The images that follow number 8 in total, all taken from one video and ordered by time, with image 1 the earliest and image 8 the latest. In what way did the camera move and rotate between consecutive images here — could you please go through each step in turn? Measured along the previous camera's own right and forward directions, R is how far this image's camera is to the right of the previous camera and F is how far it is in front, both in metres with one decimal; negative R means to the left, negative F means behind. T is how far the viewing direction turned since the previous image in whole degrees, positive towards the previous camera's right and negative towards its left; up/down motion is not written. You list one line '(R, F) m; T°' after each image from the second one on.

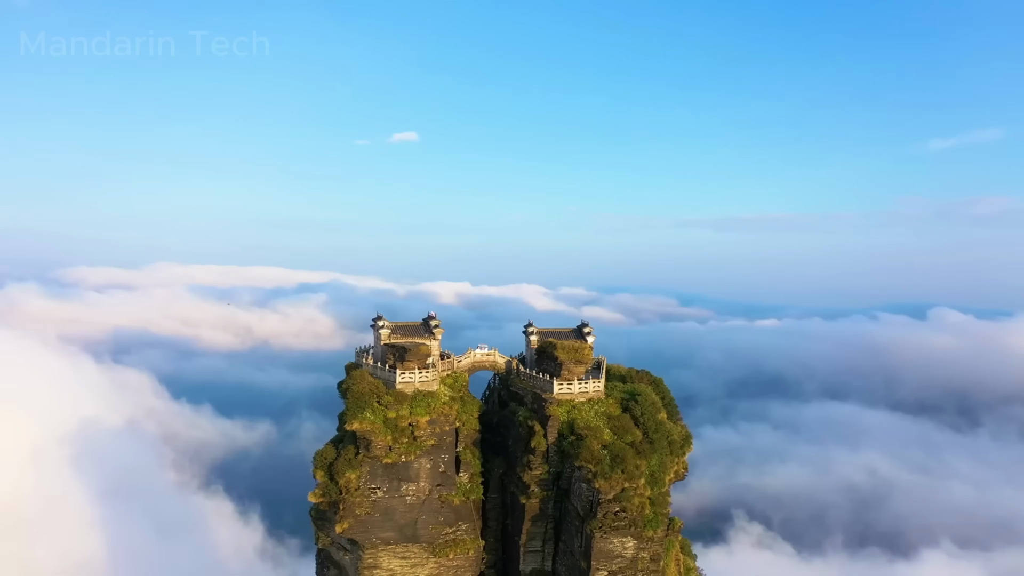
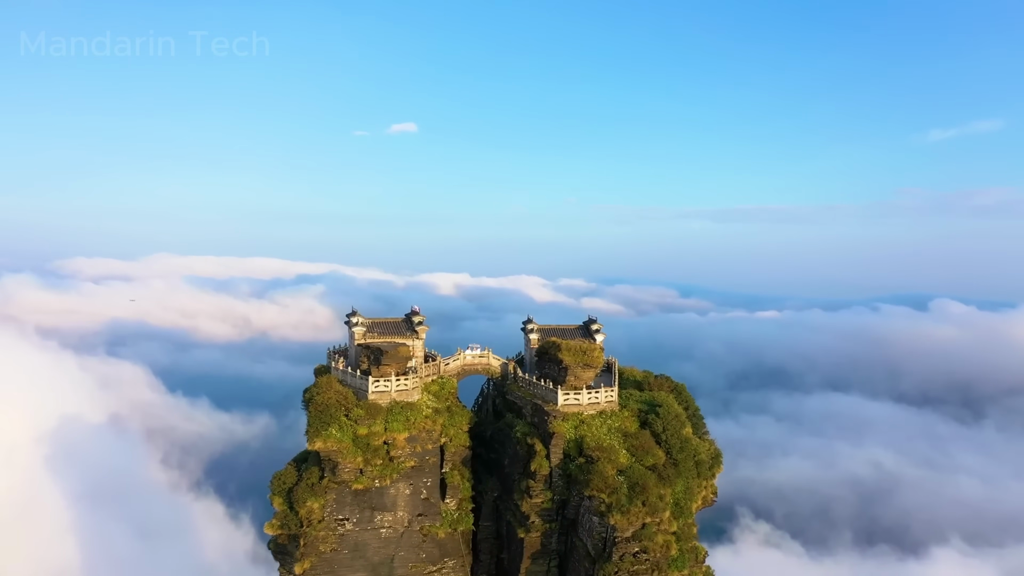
(+0.2, +5.6) m; 0°
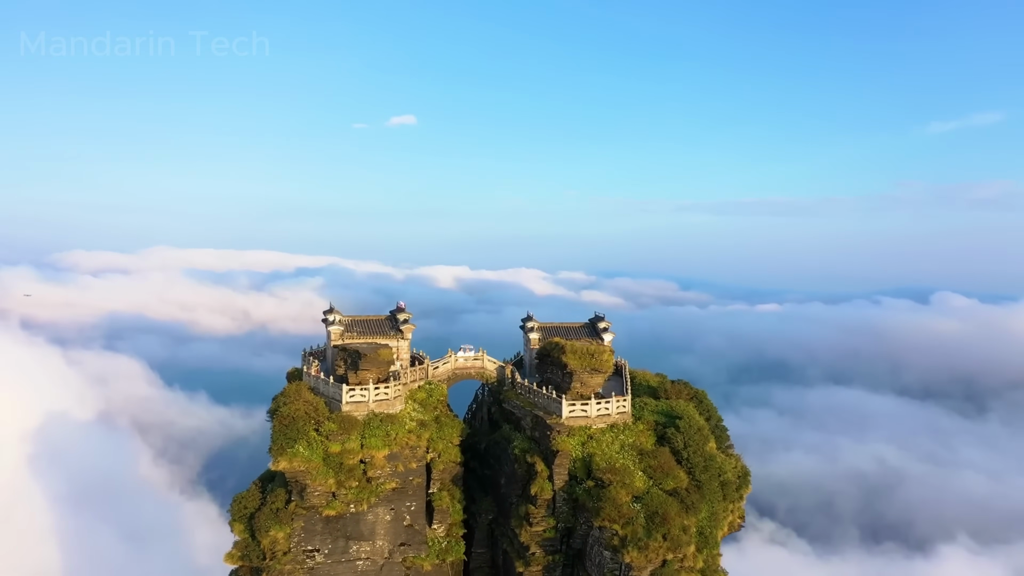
(+0.1, +3.8) m; 0°
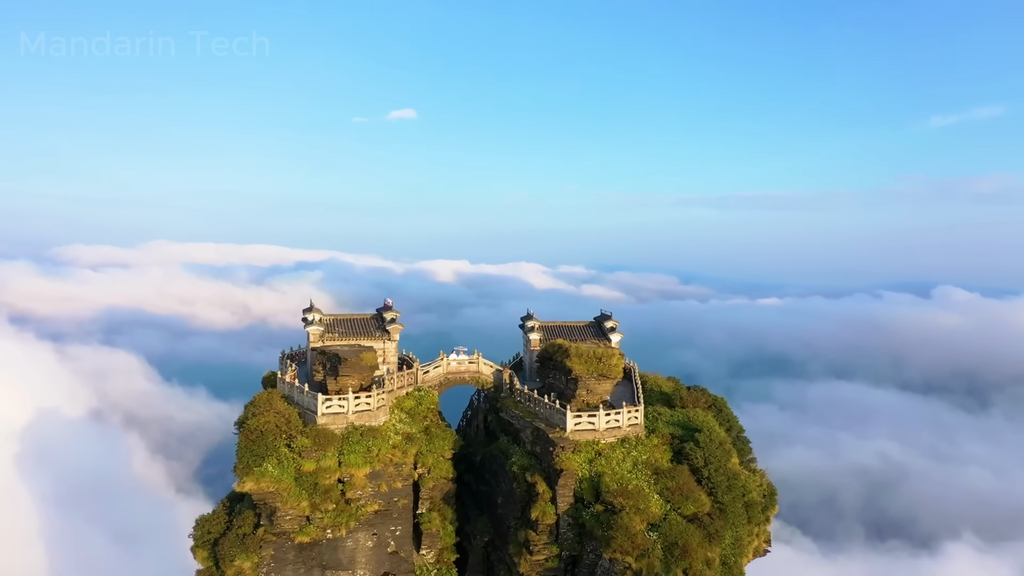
(+0.1, +2.8) m; 0°
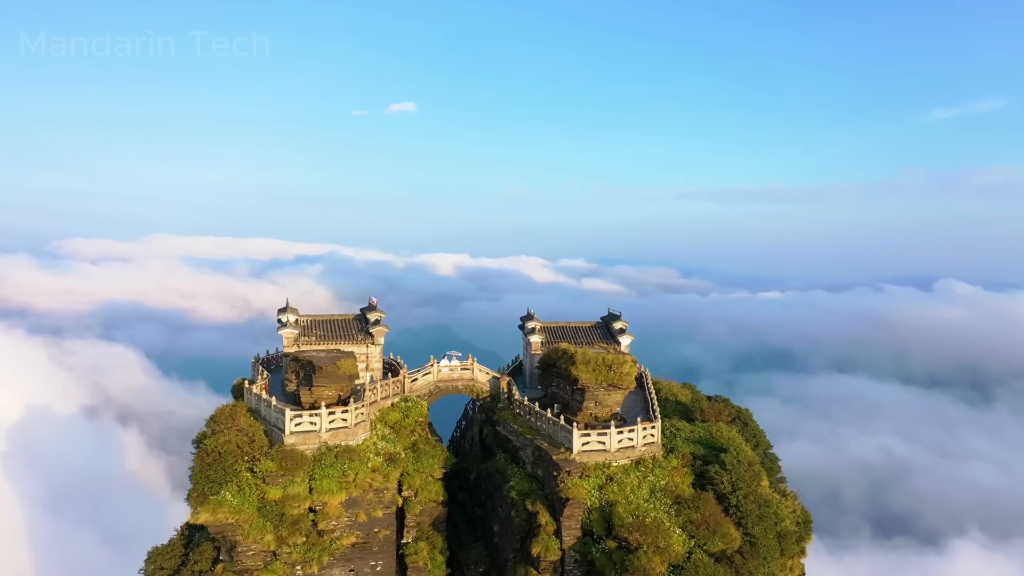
(+0.1, +2.8) m; 0°
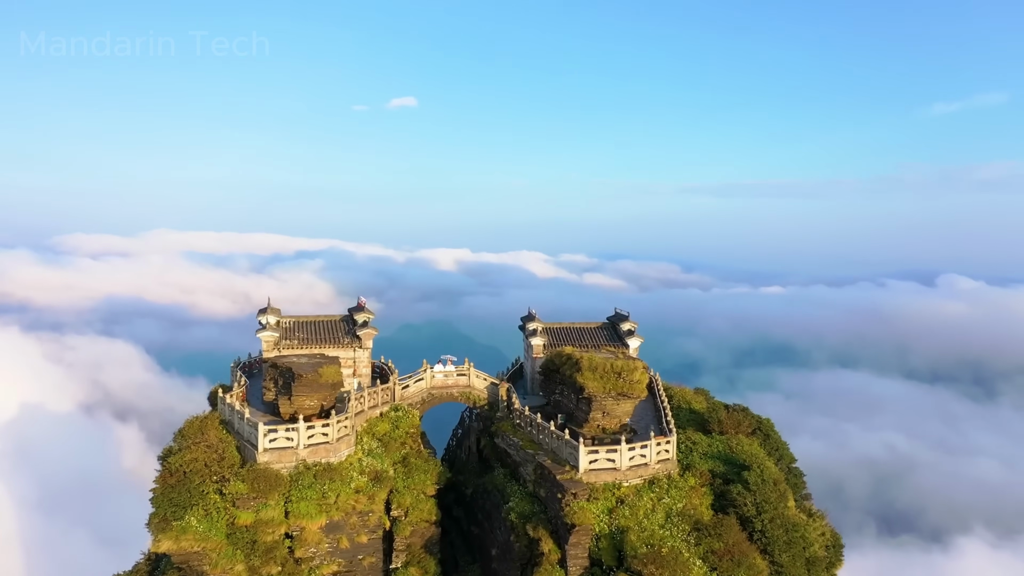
(+0.1, +1.9) m; 0°
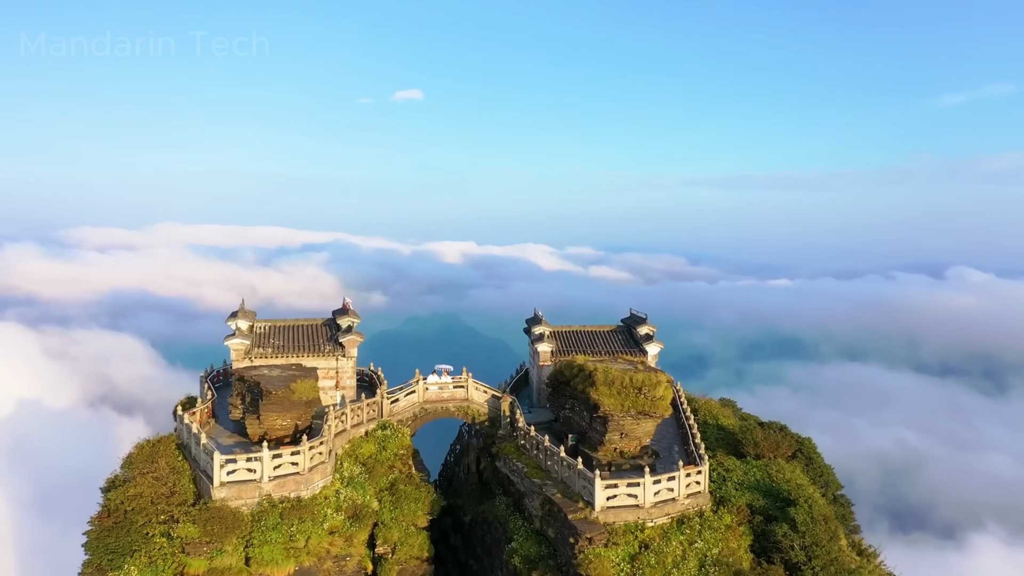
(+0.1, +2.6) m; -1°
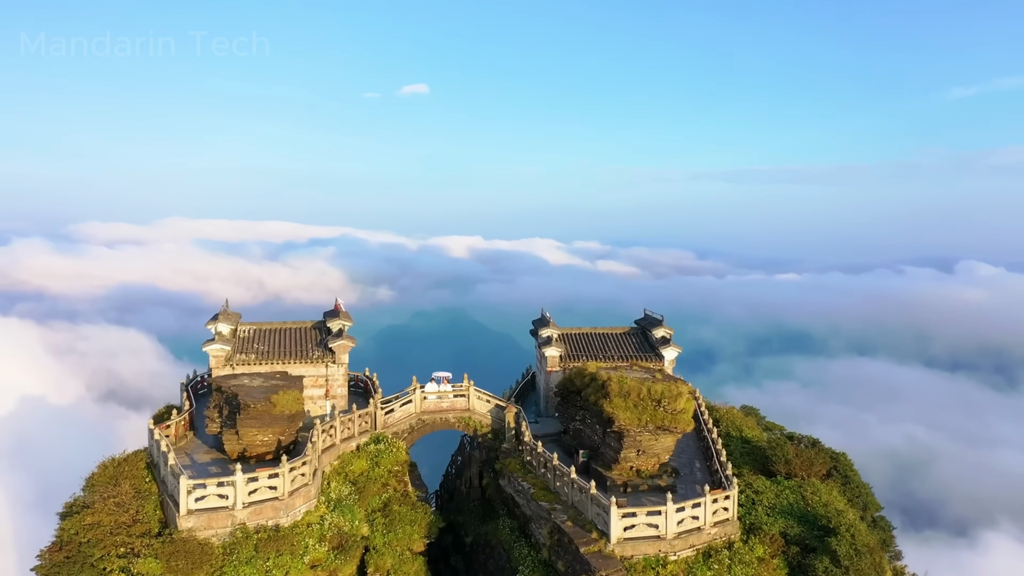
(0.0, +1.6) m; -1°
